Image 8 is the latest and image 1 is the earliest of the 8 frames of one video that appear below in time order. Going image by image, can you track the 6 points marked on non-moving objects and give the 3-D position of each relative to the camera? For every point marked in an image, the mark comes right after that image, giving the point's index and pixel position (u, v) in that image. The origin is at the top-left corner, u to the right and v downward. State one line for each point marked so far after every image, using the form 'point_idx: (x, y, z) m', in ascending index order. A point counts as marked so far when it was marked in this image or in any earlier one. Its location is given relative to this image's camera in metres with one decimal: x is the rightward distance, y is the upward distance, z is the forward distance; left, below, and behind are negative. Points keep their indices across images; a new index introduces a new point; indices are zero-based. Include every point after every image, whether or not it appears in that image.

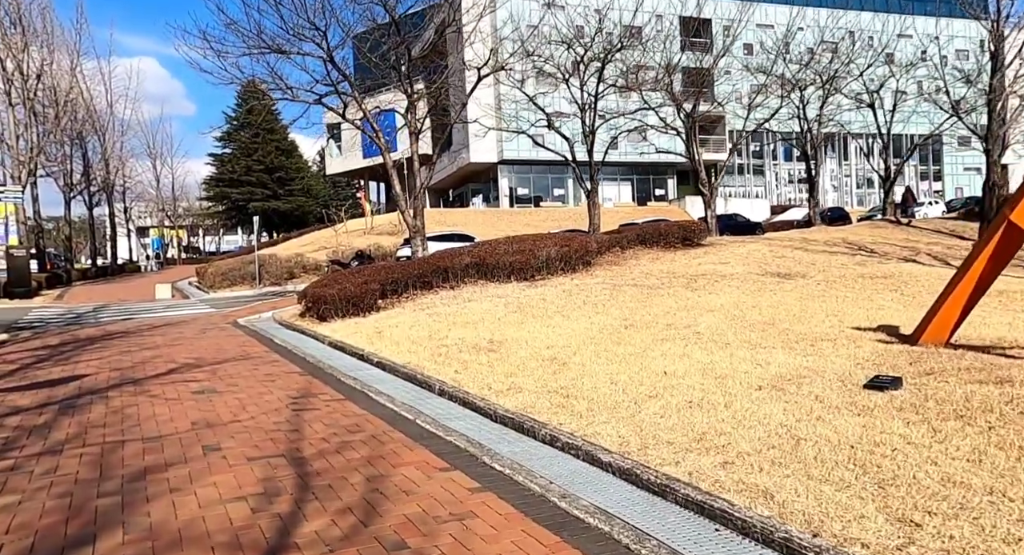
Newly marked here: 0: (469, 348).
0: (-0.5, -0.8, +8.7) m
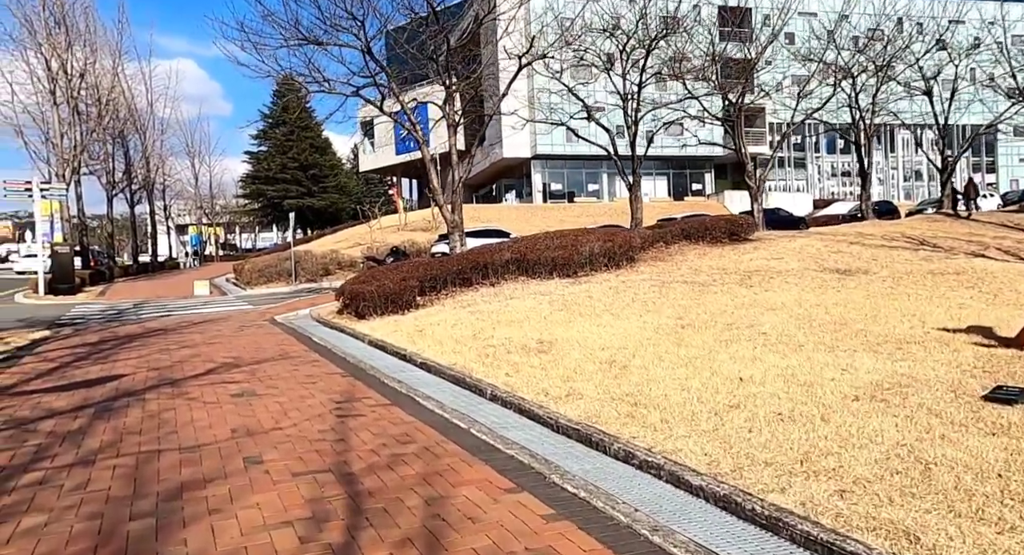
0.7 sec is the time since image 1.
0: (+0.1, -0.8, +8.3) m
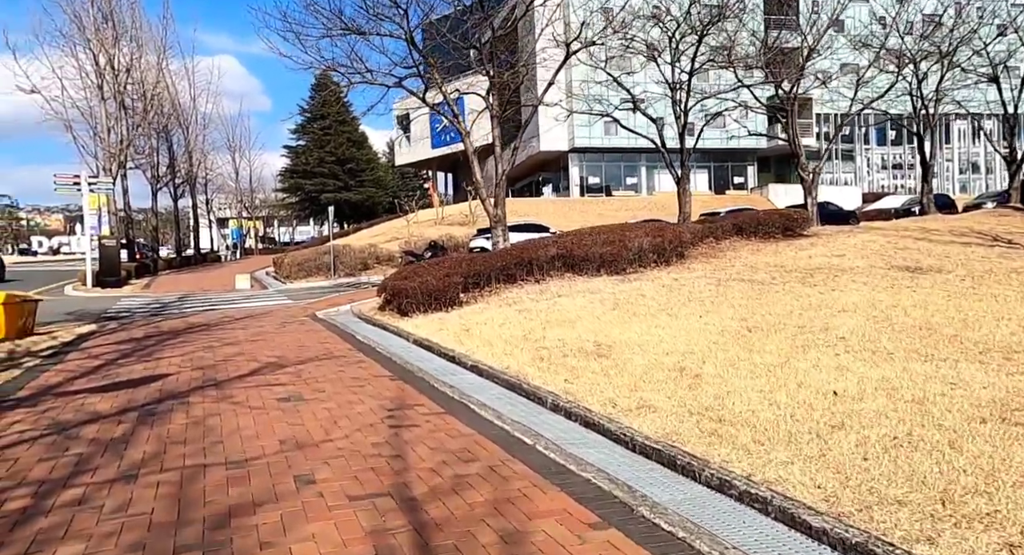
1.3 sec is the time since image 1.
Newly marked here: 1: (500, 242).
0: (+0.6, -0.8, +7.9) m
1: (-0.3, +0.8, +17.9) m
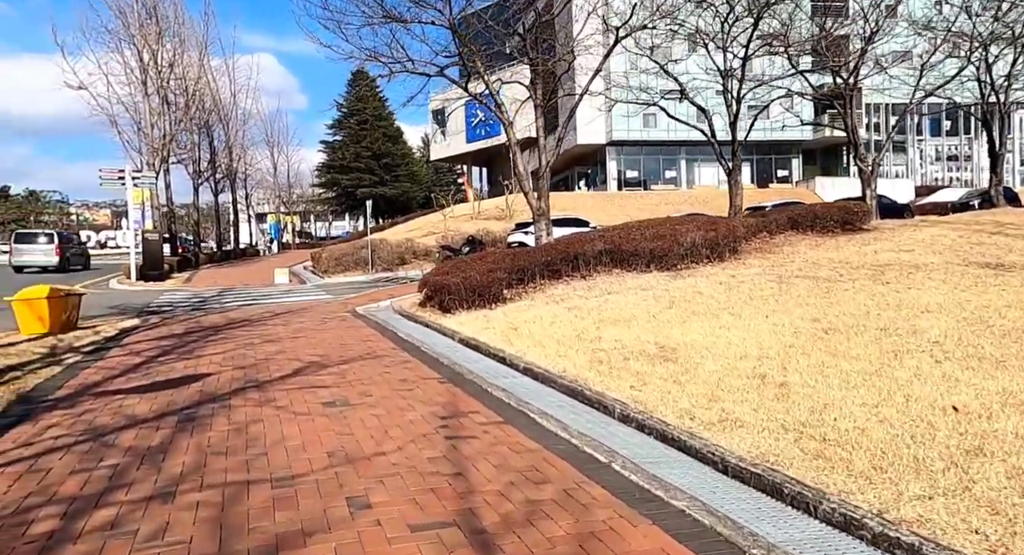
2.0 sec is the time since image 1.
0: (+1.1, -0.7, +7.4) m
1: (+0.7, +0.9, +17.4) m
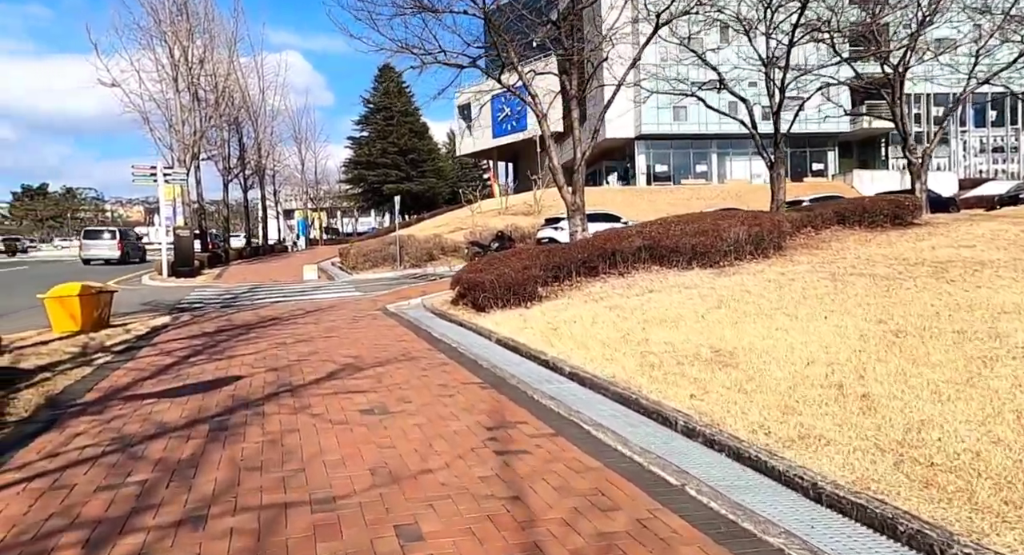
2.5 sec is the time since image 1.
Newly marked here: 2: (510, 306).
0: (+1.5, -0.7, +6.9) m
1: (+1.4, +1.0, +16.9) m
2: (0.0, -0.5, +13.4) m
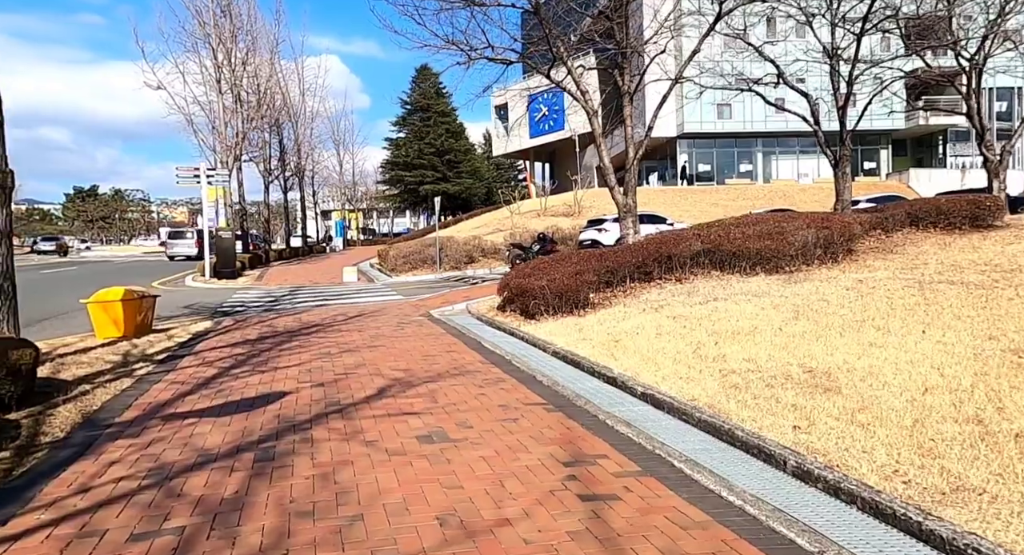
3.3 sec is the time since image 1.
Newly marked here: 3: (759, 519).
0: (+2.1, -0.8, +6.2) m
1: (+2.4, +0.9, +16.2) m
2: (+0.8, -0.6, +12.8) m
3: (+1.1, -1.1, +3.7) m
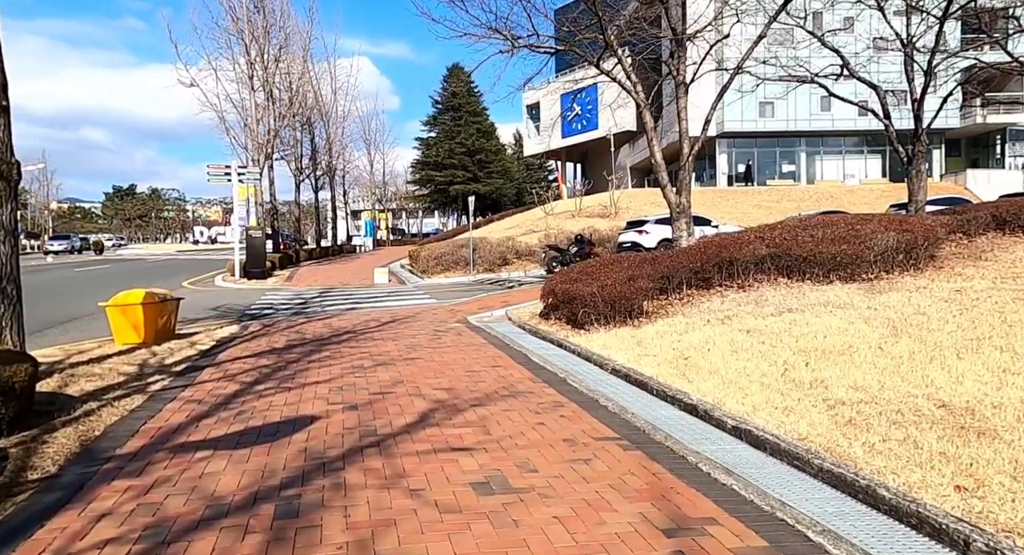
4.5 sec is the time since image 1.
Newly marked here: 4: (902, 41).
0: (+2.6, -0.9, +5.1) m
1: (+3.2, +0.8, +15.1) m
2: (+1.5, -0.7, +11.7) m
3: (+1.5, -1.2, +2.6) m
4: (+7.3, +4.4, +15.0) m
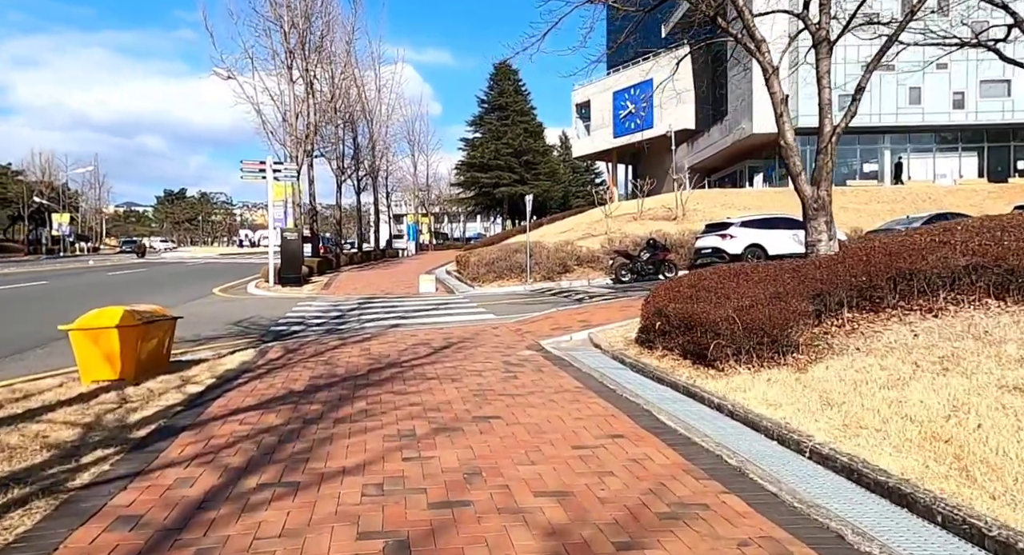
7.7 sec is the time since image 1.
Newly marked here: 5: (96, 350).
0: (+3.3, -1.1, +1.7) m
1: (+4.5, +0.5, +11.7) m
2: (+2.6, -0.9, +8.4) m
3: (+2.1, -1.3, -0.7) m
4: (+8.6, +4.1, +11.4) m
5: (-4.6, -0.8, +8.9) m
